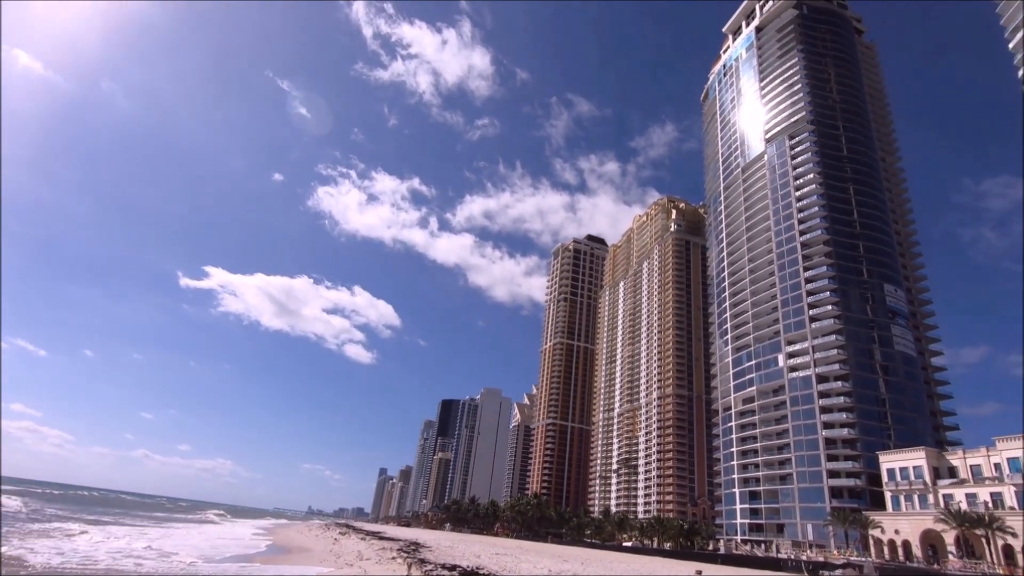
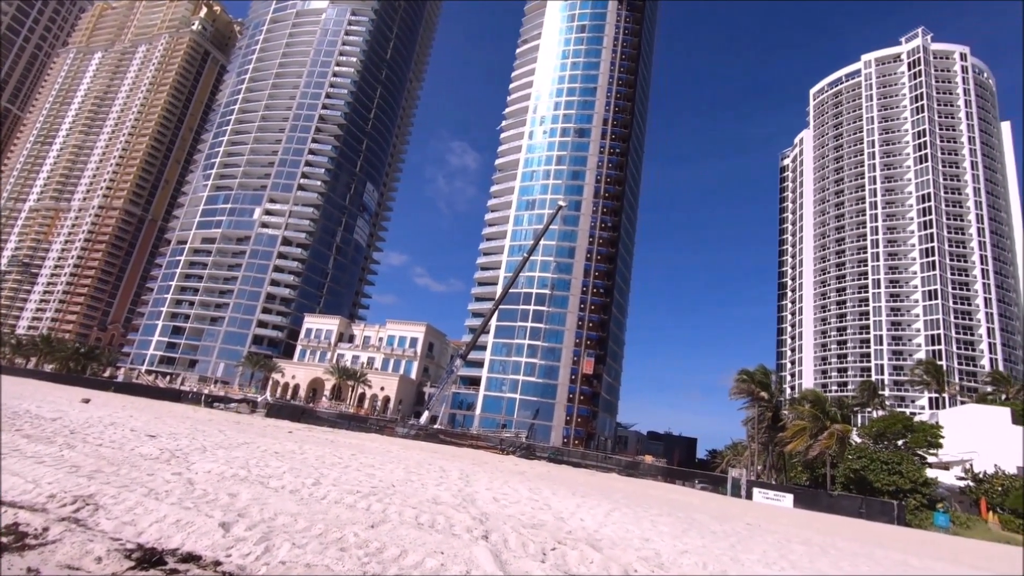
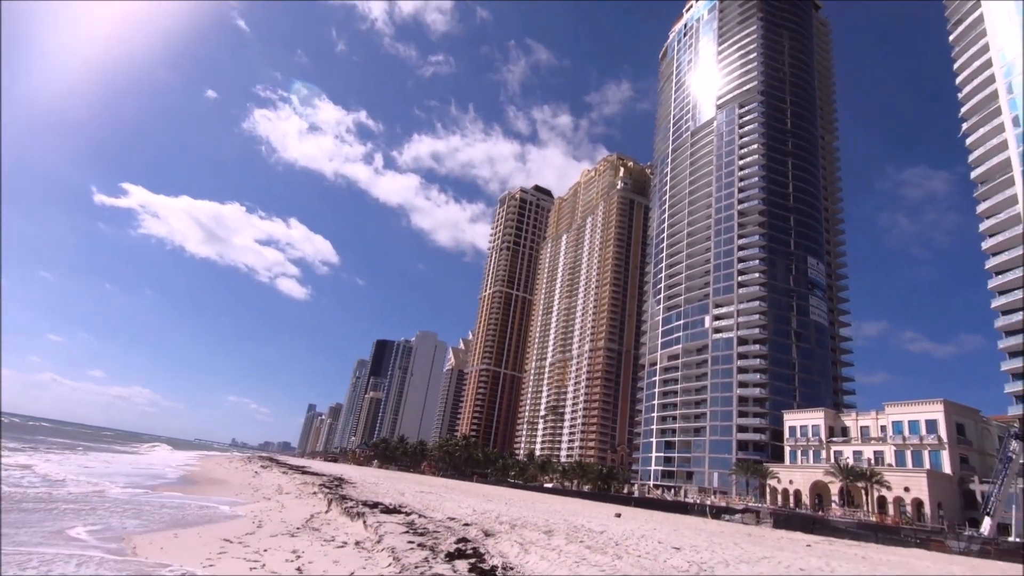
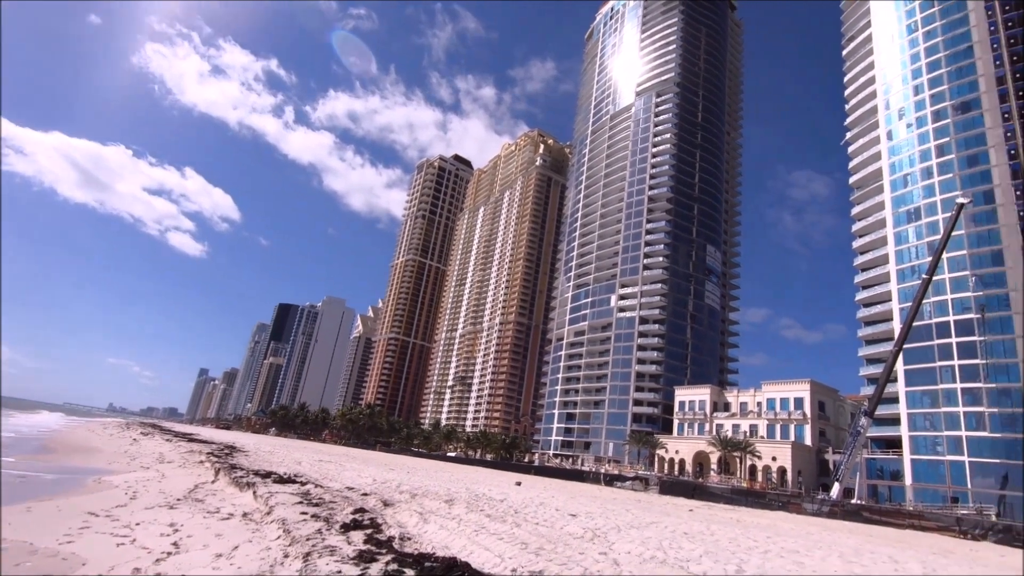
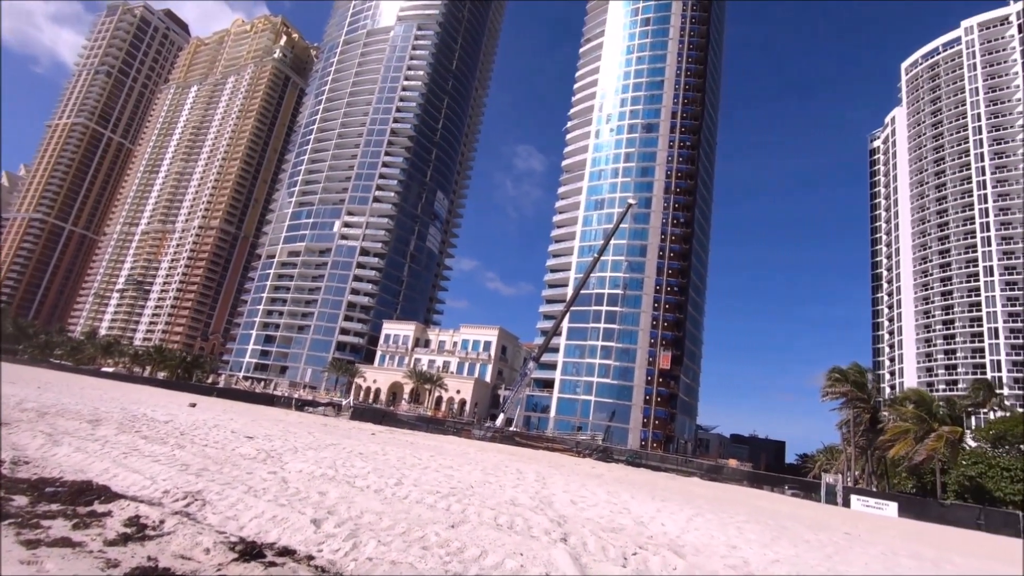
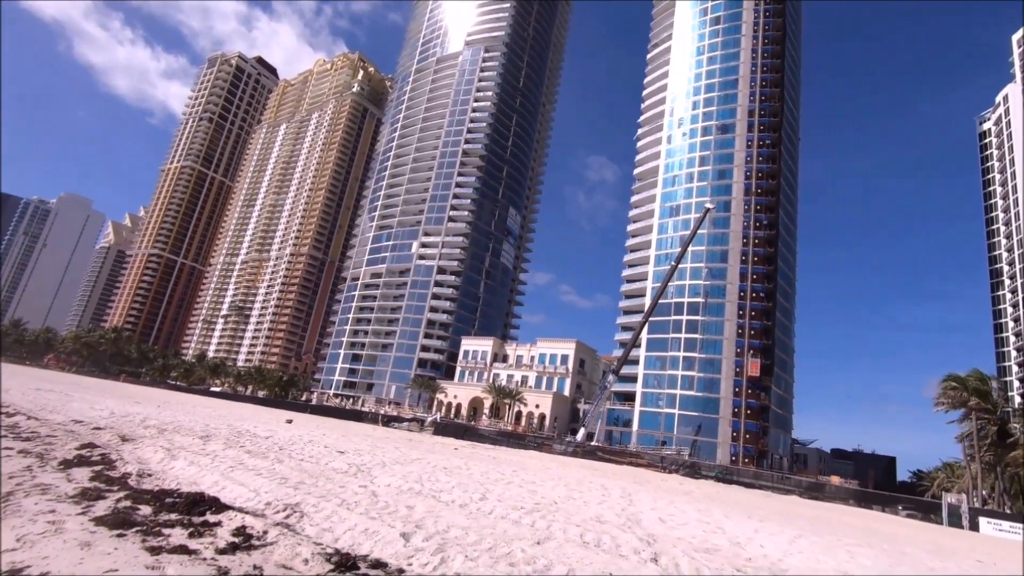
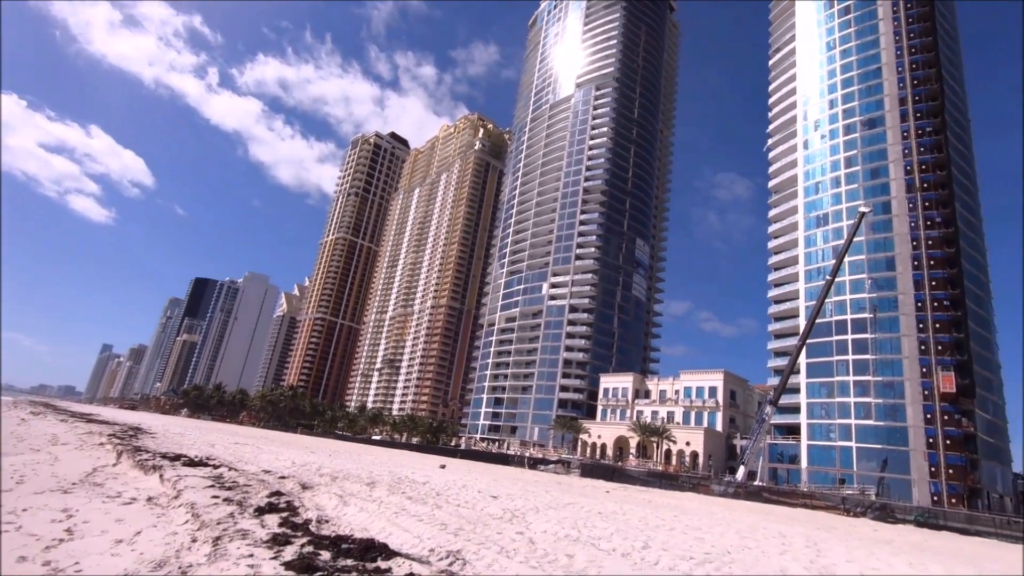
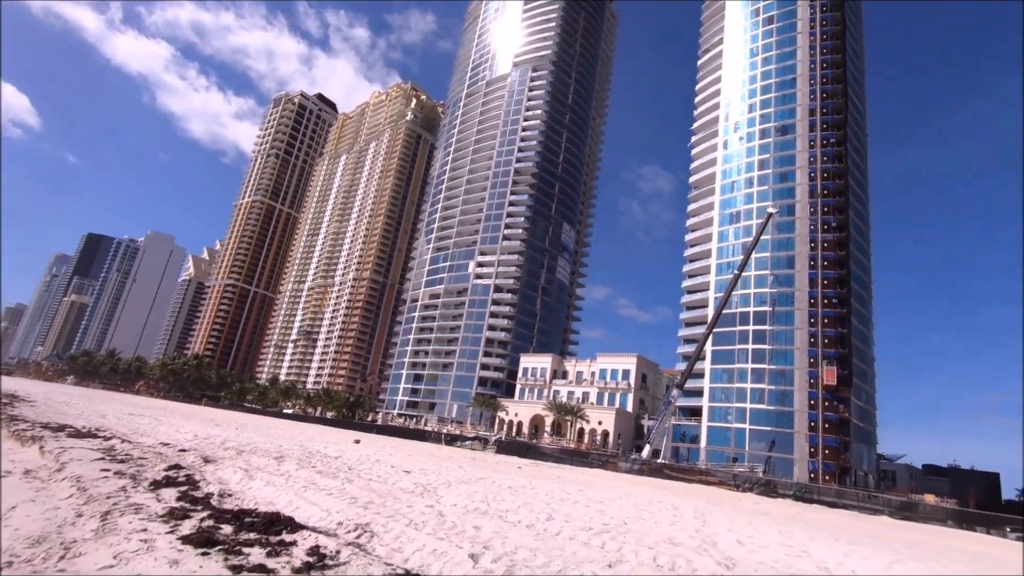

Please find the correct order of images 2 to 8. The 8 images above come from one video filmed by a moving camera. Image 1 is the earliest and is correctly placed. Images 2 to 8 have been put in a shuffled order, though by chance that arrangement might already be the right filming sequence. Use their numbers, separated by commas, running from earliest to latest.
3, 4, 7, 8, 6, 5, 2
